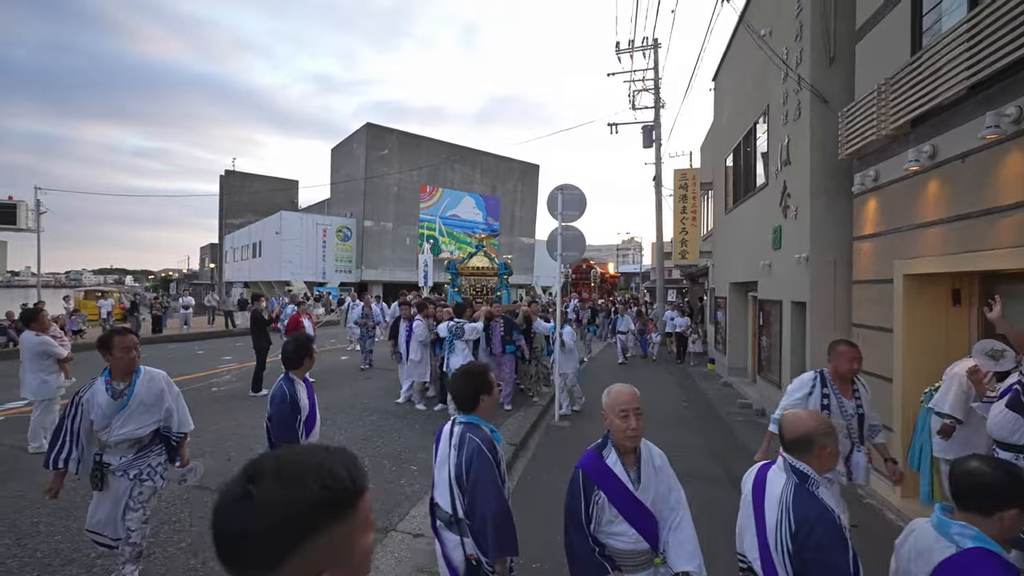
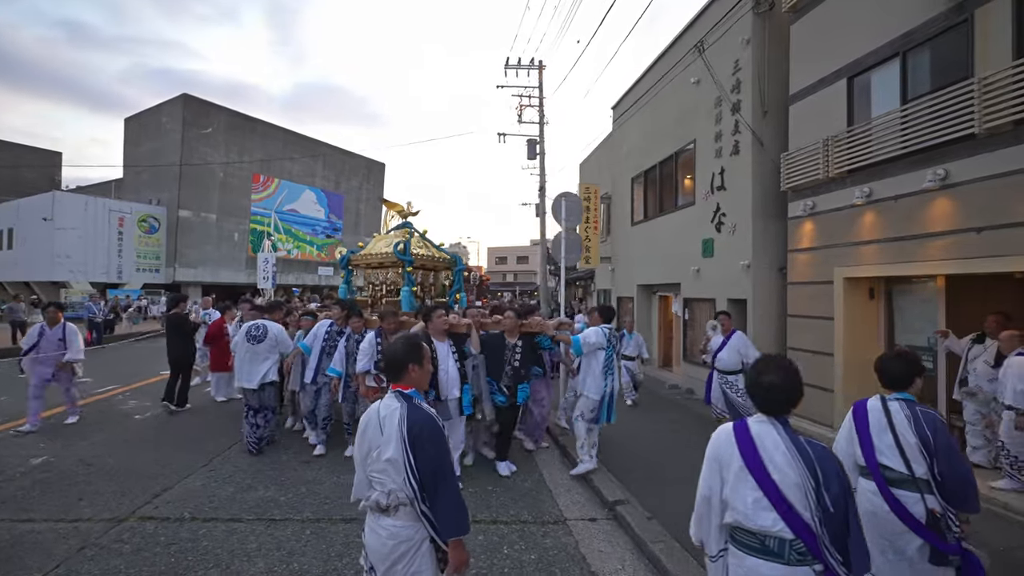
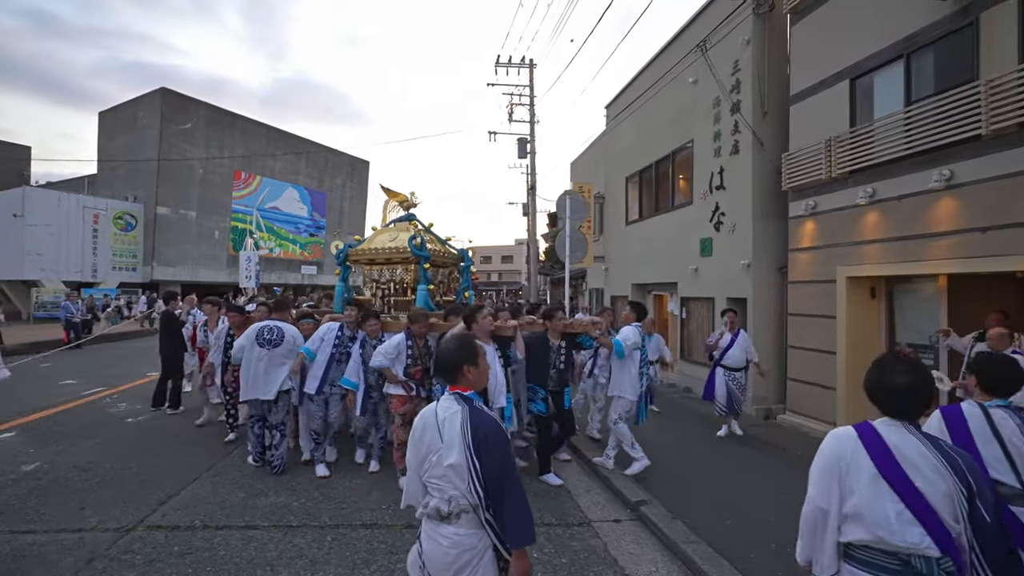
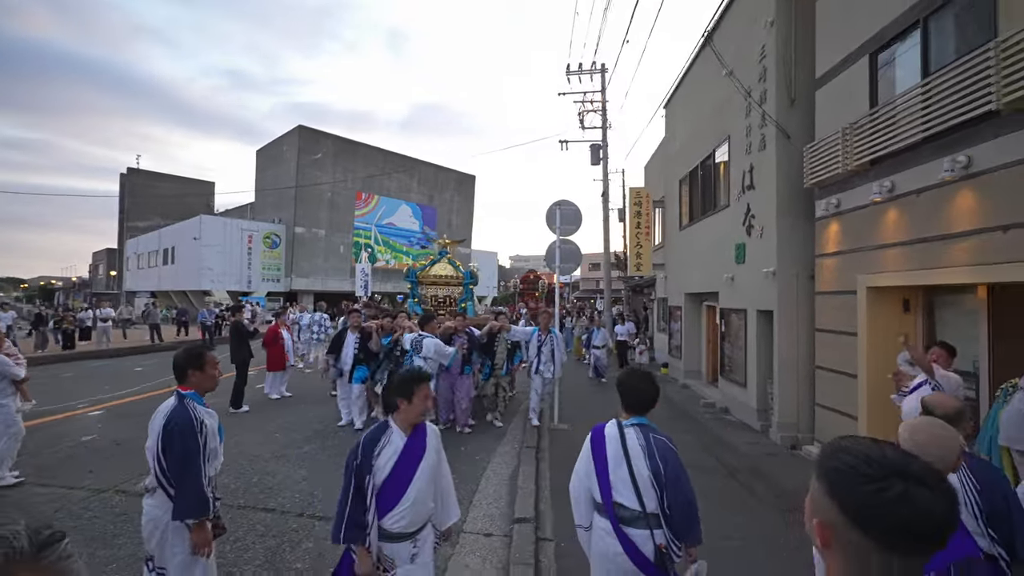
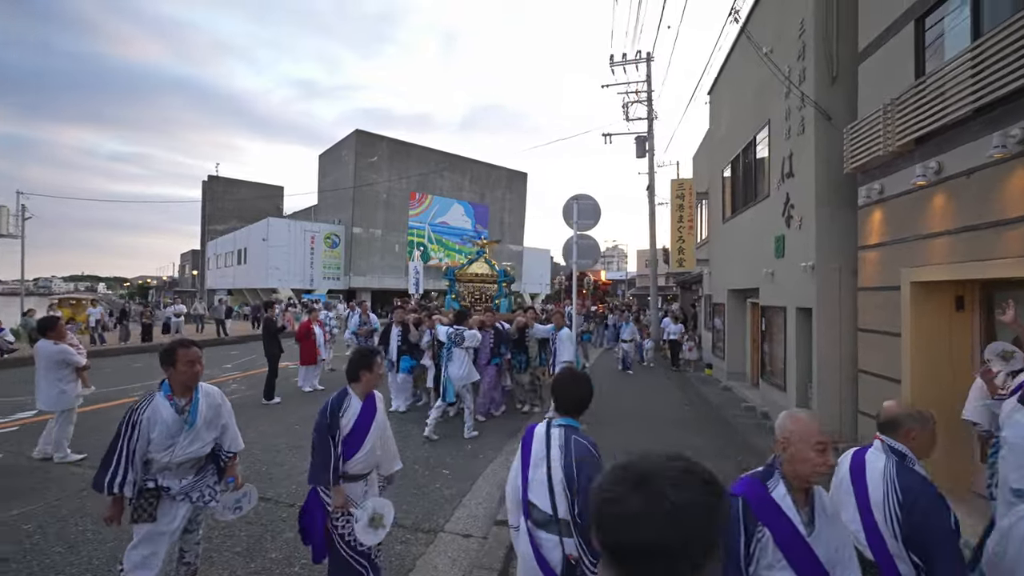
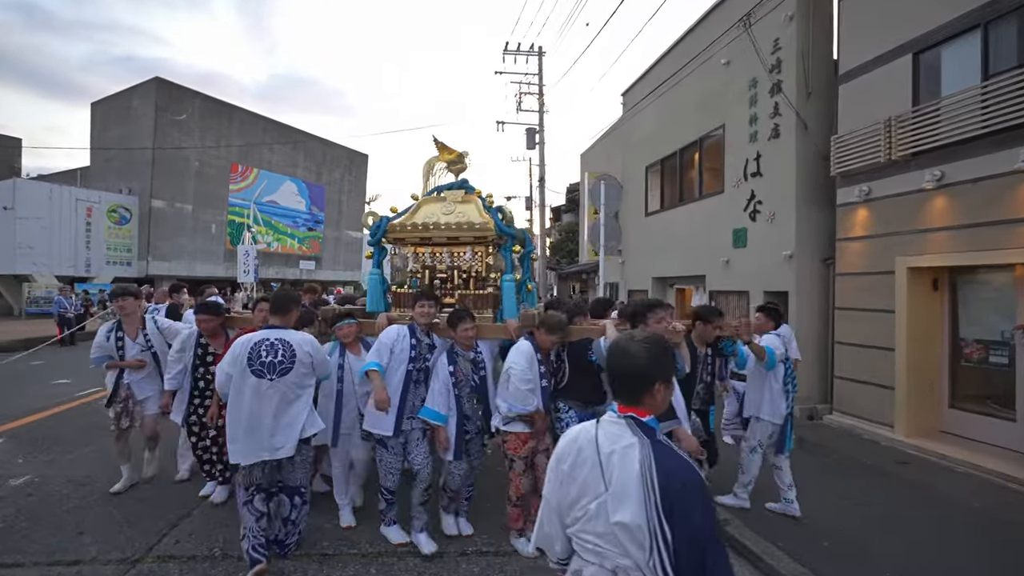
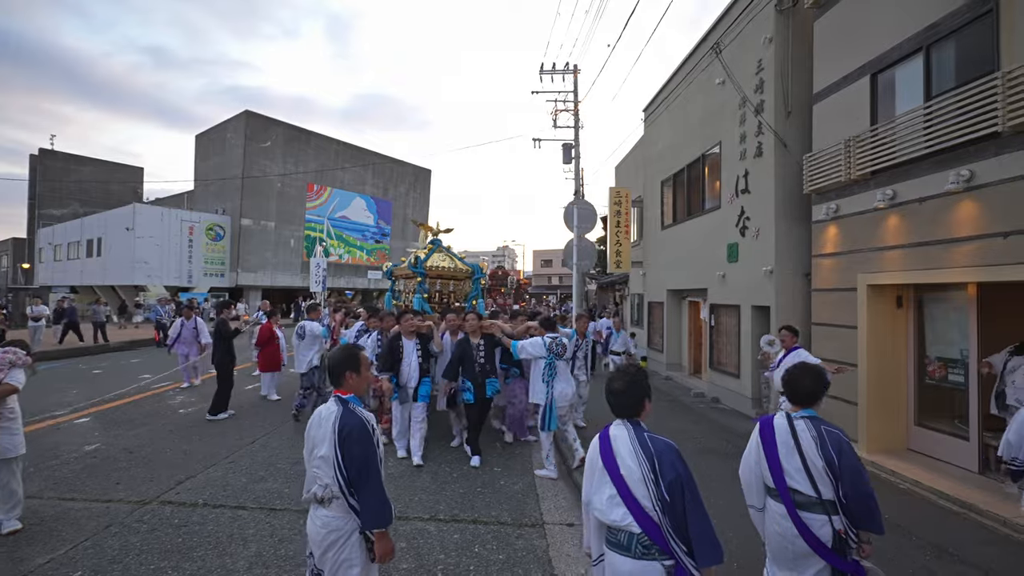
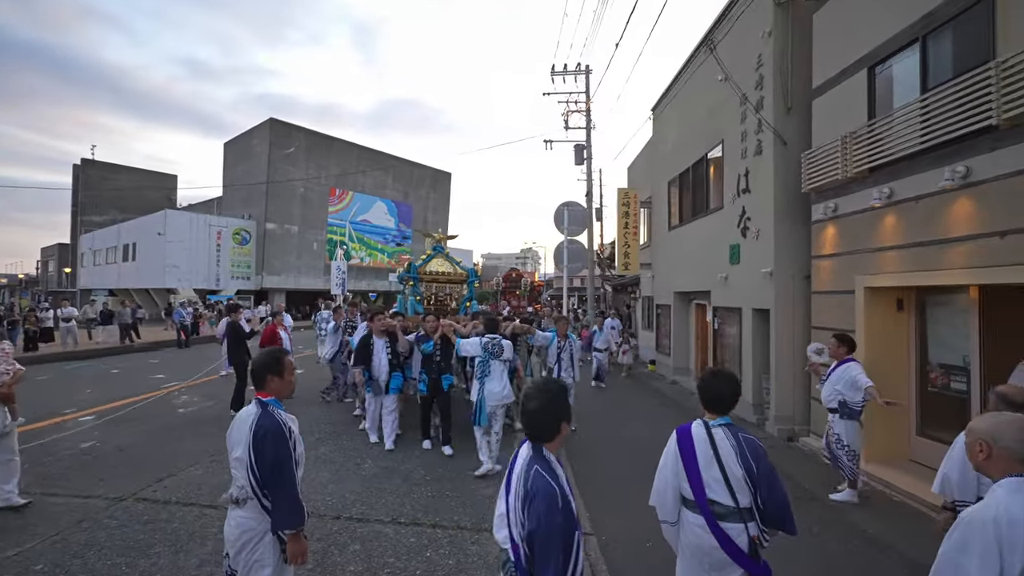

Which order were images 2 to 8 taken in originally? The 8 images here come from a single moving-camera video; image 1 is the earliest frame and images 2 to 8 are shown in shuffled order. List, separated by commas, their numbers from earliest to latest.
5, 4, 8, 7, 2, 3, 6
